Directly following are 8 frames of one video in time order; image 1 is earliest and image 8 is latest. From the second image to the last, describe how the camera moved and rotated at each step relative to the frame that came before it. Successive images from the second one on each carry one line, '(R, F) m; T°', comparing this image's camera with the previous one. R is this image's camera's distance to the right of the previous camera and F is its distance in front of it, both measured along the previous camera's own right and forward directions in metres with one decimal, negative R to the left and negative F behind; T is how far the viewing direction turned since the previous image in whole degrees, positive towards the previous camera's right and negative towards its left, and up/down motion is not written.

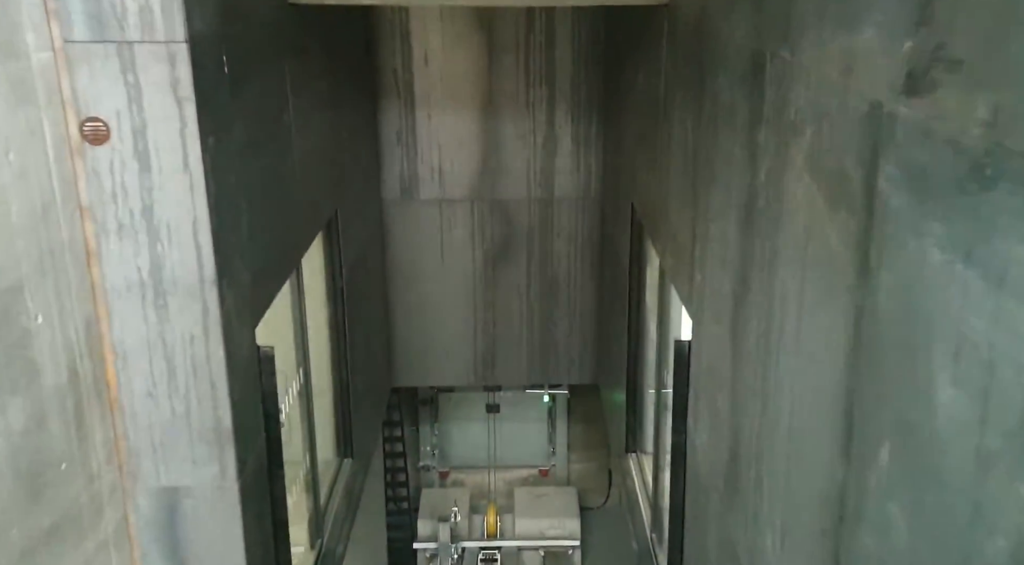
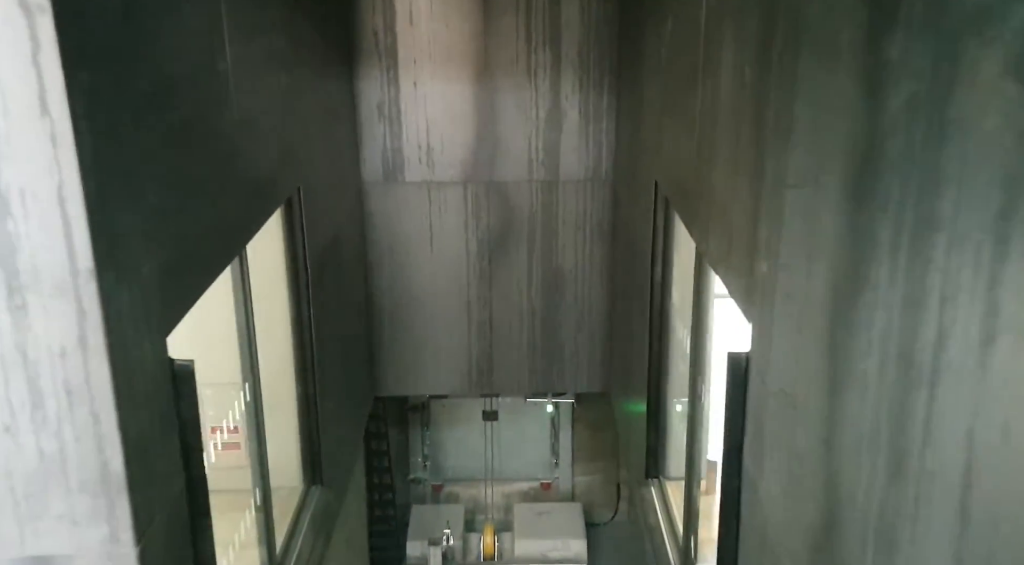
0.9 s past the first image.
(0.0, +0.6) m; 0°
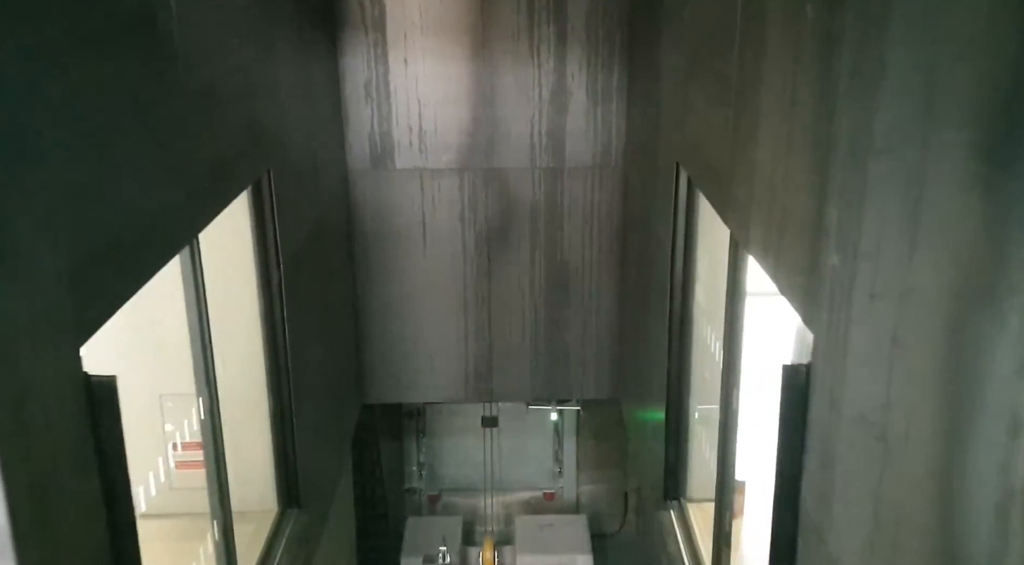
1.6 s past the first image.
(0.0, +0.4) m; 0°
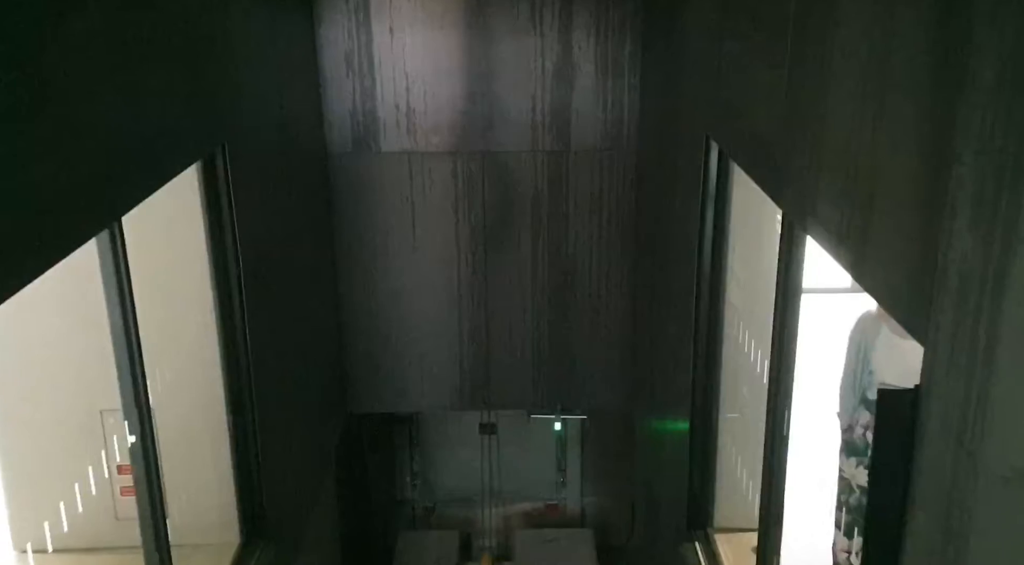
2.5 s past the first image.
(0.0, +0.4) m; 0°
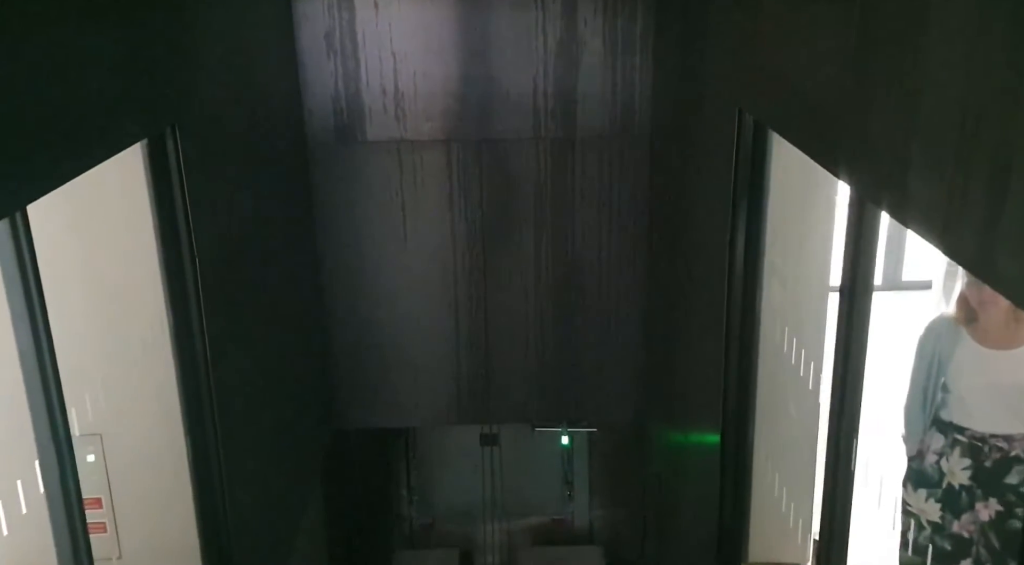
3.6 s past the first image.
(0.0, +0.3) m; 0°
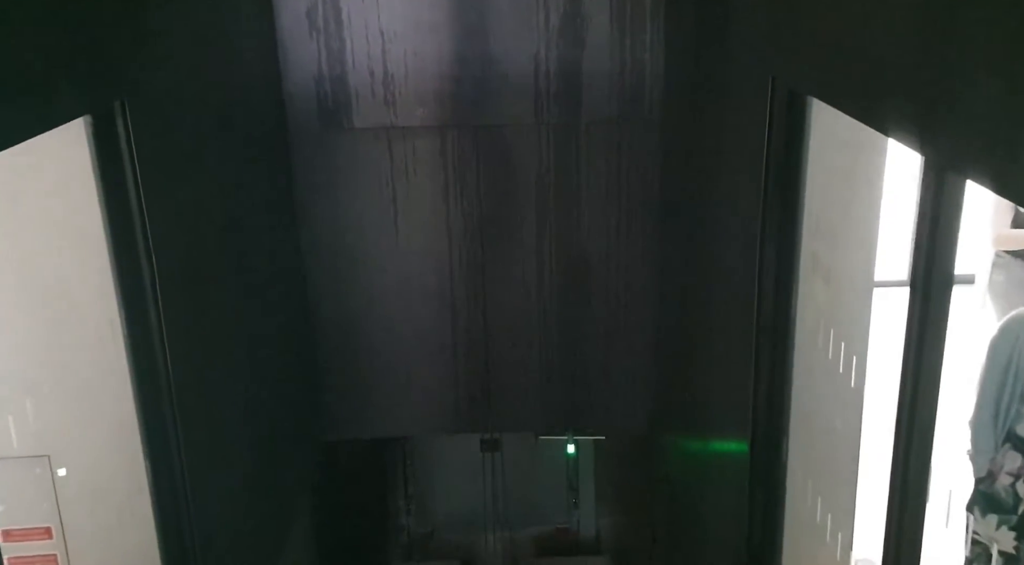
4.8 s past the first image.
(0.0, +0.2) m; 0°
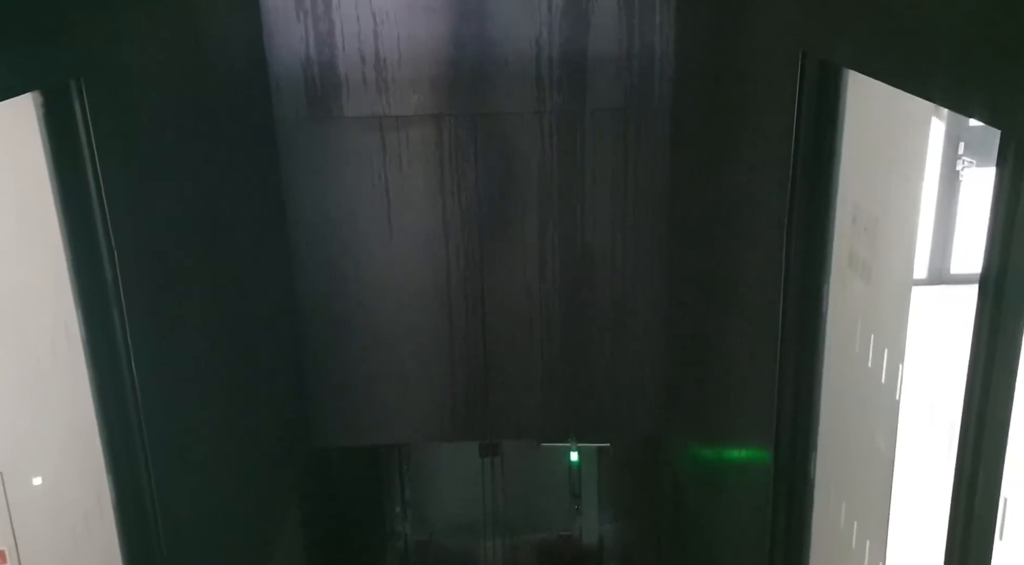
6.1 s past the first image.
(0.0, +0.2) m; 0°
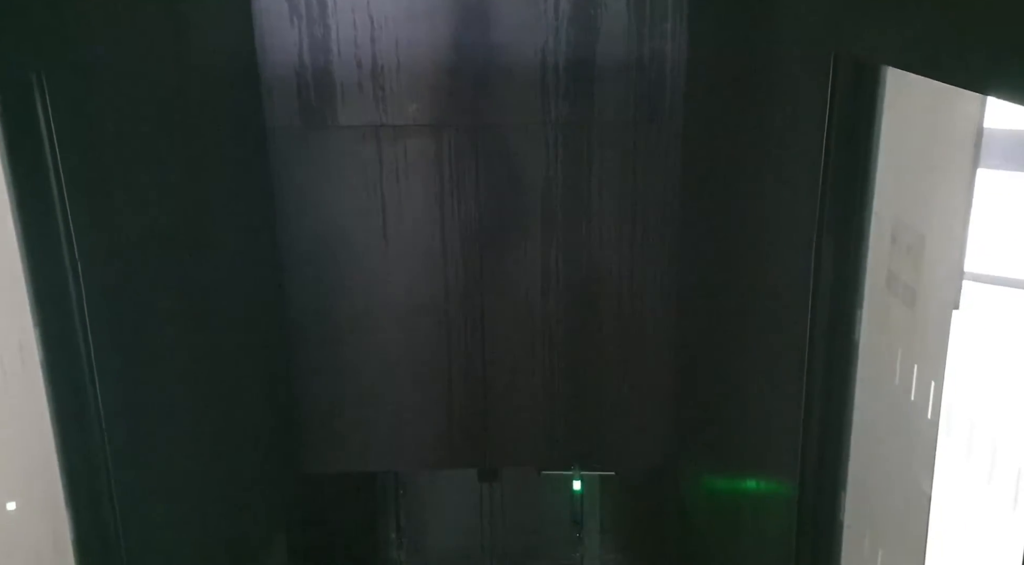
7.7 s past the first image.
(0.0, +0.1) m; 0°
